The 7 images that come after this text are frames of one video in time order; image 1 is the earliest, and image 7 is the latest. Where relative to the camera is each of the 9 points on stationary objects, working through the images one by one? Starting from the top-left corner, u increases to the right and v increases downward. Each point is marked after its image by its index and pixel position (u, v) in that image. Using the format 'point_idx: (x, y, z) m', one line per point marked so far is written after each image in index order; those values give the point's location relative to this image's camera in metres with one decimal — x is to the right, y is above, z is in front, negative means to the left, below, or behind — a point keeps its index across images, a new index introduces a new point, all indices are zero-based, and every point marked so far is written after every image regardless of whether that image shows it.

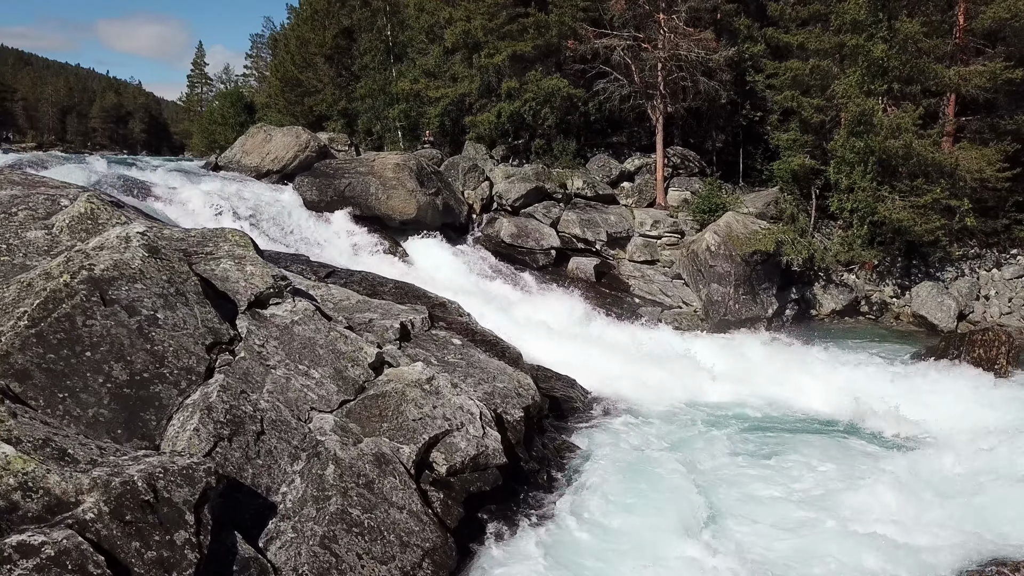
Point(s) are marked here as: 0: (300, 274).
0: (-2.8, +0.2, +10.9) m
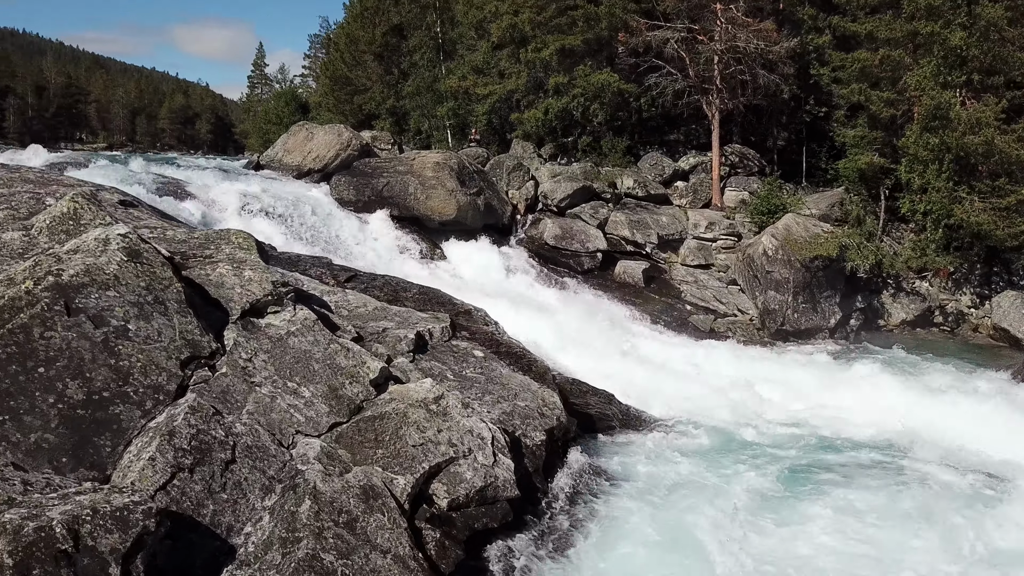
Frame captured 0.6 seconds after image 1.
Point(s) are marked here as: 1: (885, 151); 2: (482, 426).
0: (-2.4, +0.1, +10.3) m
1: (+8.7, +3.2, +19.0) m
2: (-0.3, -1.2, +7.1) m
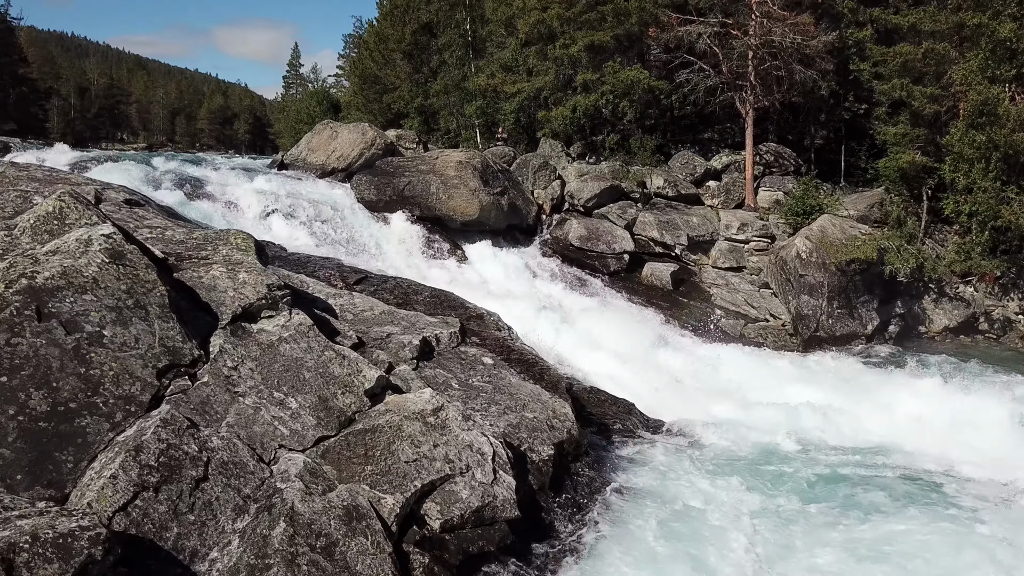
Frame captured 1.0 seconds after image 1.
0: (-2.3, +0.1, +9.9) m
1: (+9.2, +3.1, +18.2) m
2: (-0.2, -1.2, +6.7) m
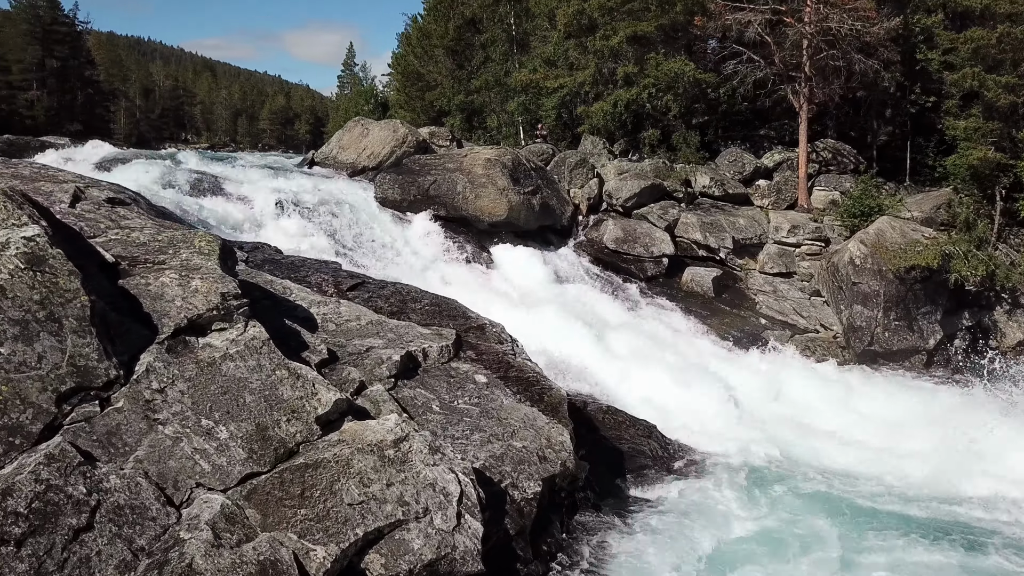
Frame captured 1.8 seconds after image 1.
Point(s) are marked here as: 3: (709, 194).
0: (-2.2, 0.0, +9.2) m
1: (+9.9, +2.9, +16.5) m
2: (-0.4, -1.3, +5.7) m
3: (+4.4, +2.1, +18.4) m
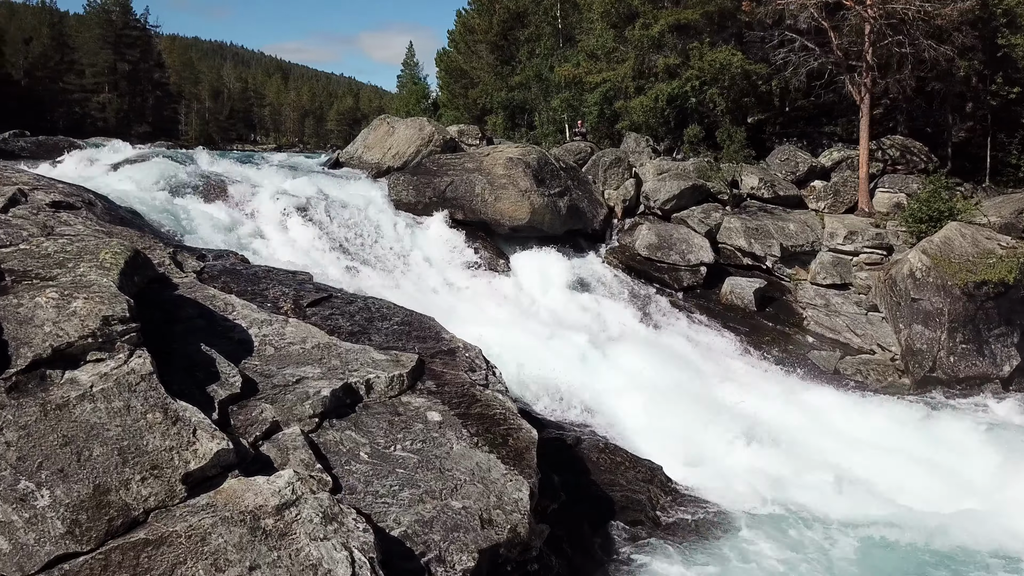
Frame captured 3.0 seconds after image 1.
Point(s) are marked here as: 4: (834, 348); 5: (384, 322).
0: (-2.4, -0.1, +8.1) m
1: (+10.3, +2.6, +14.4) m
2: (-1.0, -1.5, +4.6) m
3: (+5.0, +1.9, +16.8) m
4: (+5.2, -1.0, +13.3) m
5: (-1.3, -0.4, +8.3) m
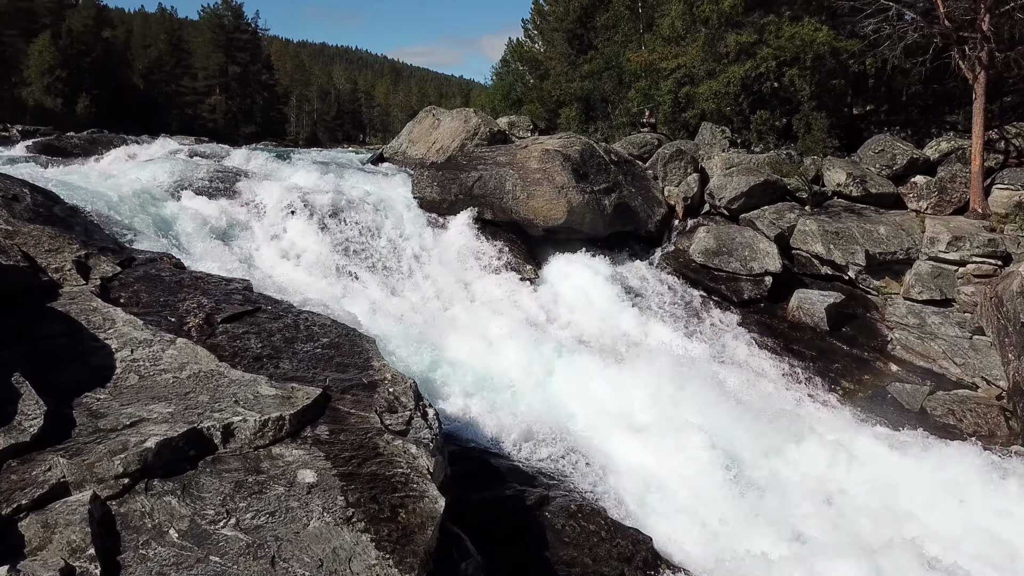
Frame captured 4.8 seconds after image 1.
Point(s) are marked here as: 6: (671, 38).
0: (-2.8, -0.2, +6.8) m
1: (+10.7, +2.3, +11.2) m
2: (-1.9, -1.6, +3.1) m
3: (+5.8, +1.6, +14.3) m
4: (+5.4, -1.2, +10.8) m
5: (-1.7, -0.5, +6.8) m
6: (+3.8, +6.0, +19.7) m
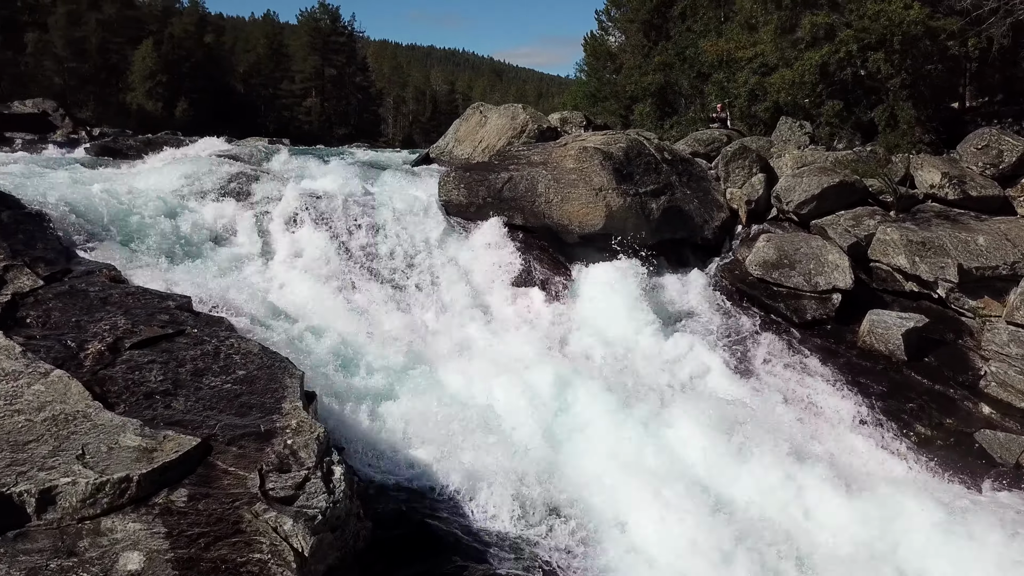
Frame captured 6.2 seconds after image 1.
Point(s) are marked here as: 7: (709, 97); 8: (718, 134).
0: (-3.1, -0.4, +5.9) m
1: (+10.9, +1.9, +8.6) m
2: (-2.7, -1.8, +2.1) m
3: (+6.4, +1.4, +12.3) m
4: (+5.5, -1.5, +8.8) m
5: (-2.0, -0.6, +5.7) m
6: (+5.1, +5.8, +17.9) m
7: (+4.5, +4.5, +19.2) m
8: (+3.9, +3.0, +15.9) m
